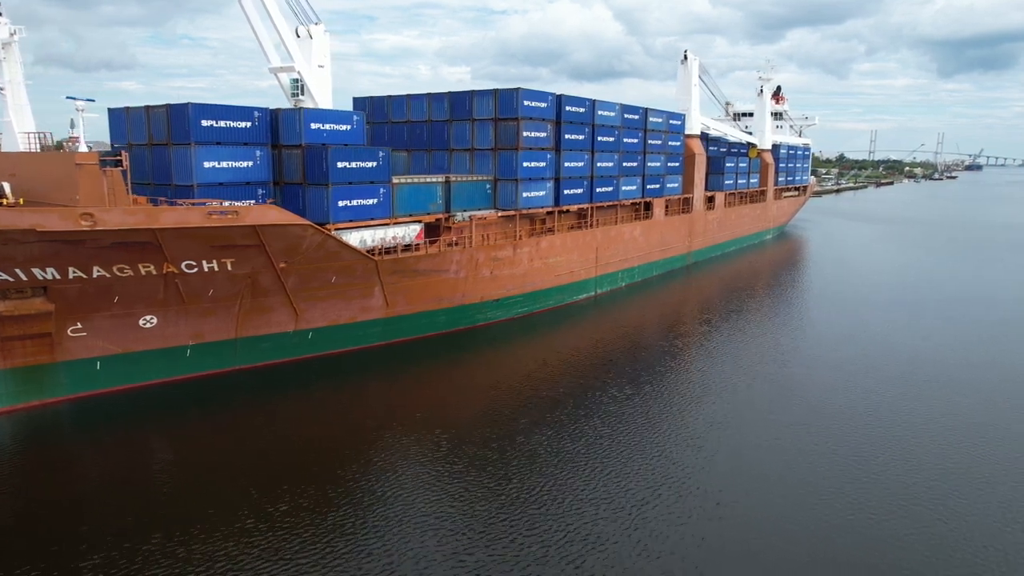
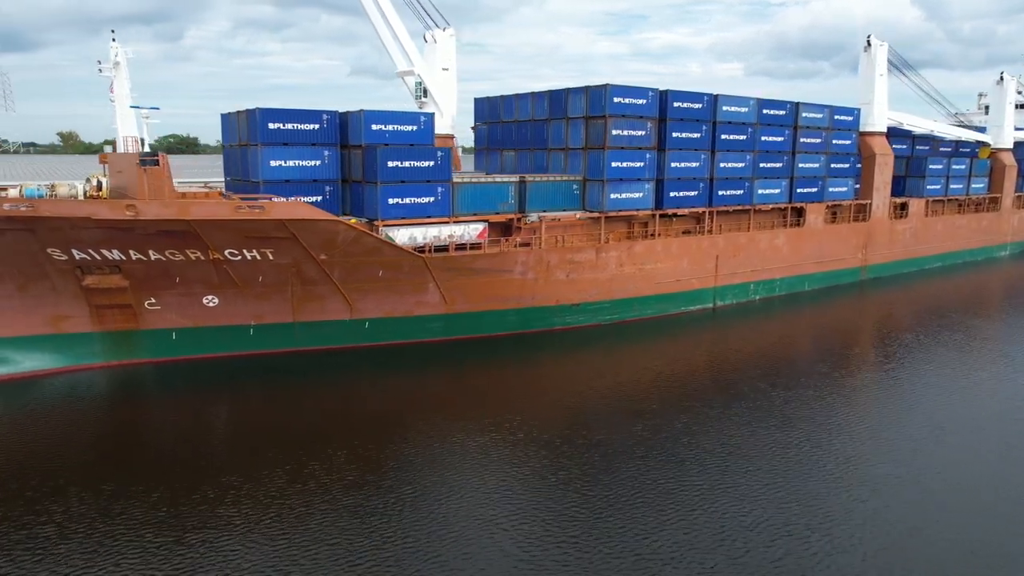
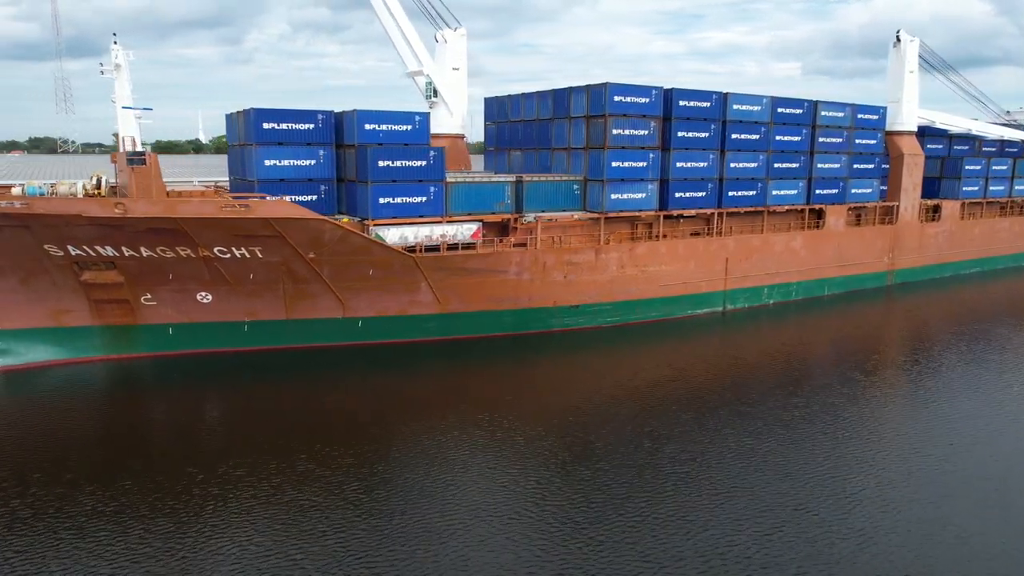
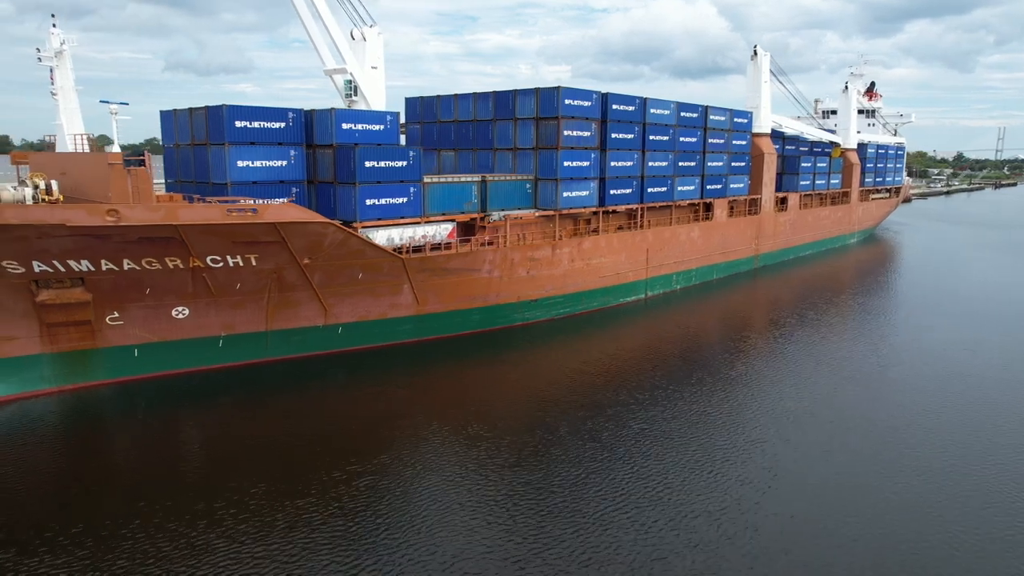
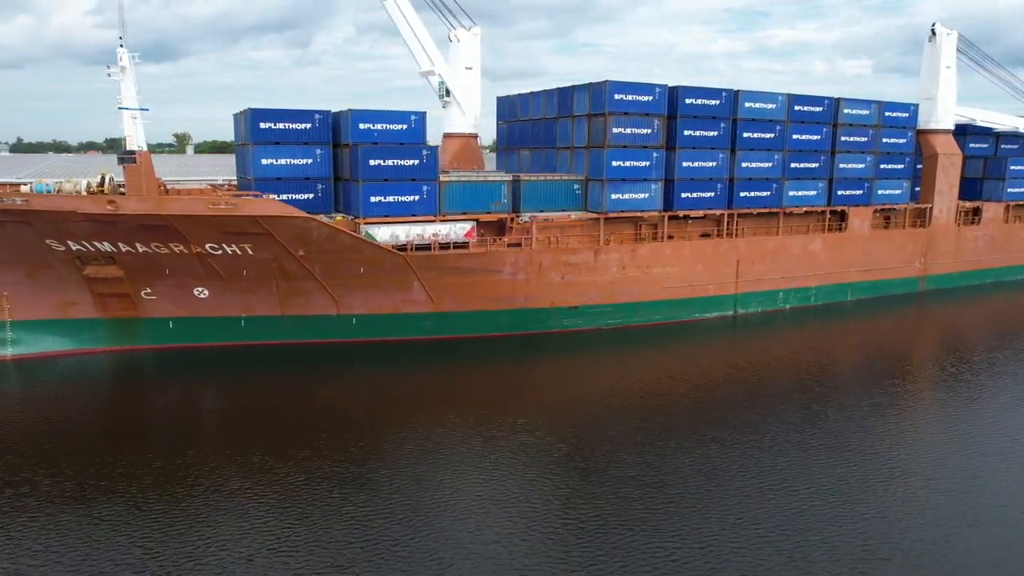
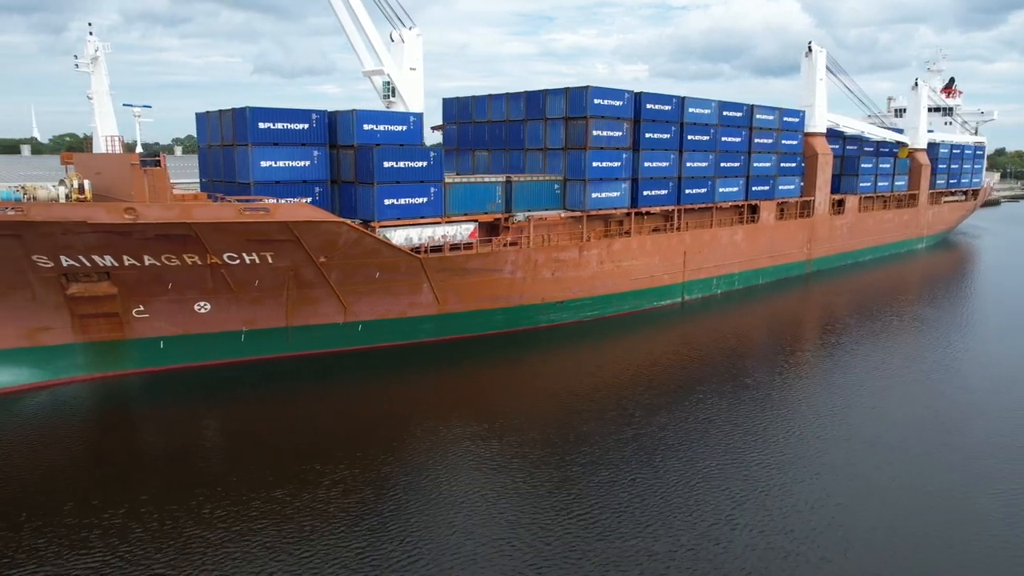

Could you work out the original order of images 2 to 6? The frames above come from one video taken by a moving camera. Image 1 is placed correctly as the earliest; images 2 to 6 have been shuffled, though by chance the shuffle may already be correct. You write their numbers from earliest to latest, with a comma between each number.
4, 6, 2, 3, 5
